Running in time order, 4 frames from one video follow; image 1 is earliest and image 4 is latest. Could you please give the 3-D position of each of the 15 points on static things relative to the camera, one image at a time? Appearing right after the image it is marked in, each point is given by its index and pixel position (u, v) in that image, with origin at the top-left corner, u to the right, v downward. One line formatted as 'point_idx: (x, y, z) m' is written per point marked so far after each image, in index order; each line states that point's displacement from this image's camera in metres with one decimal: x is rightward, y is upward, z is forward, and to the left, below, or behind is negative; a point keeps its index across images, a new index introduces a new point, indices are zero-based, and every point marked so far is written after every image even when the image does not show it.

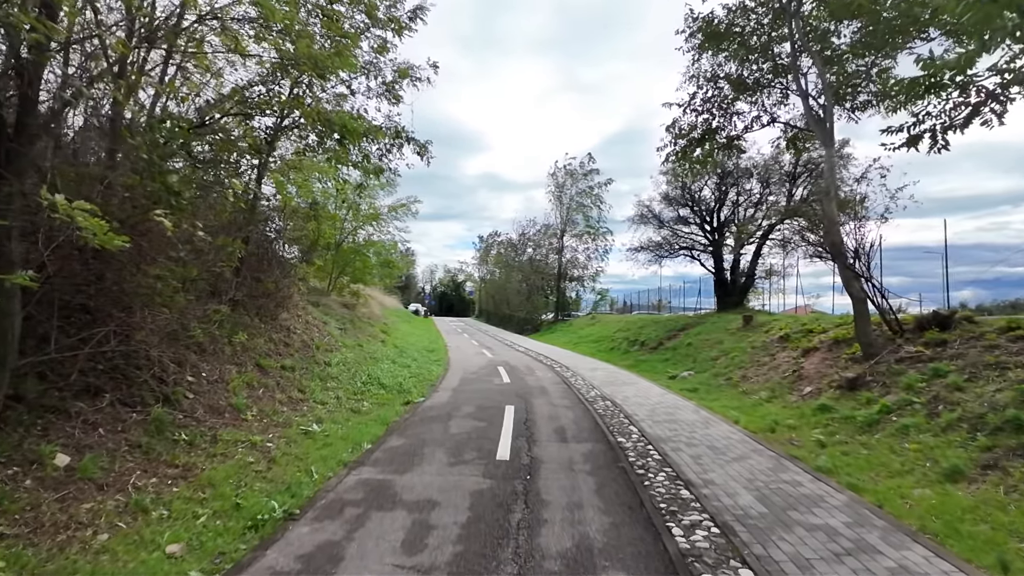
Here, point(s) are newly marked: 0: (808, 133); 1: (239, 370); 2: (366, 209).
0: (+7.2, +3.8, +13.5) m
1: (-4.5, -1.4, +9.1) m
2: (-5.2, +2.8, +19.4) m
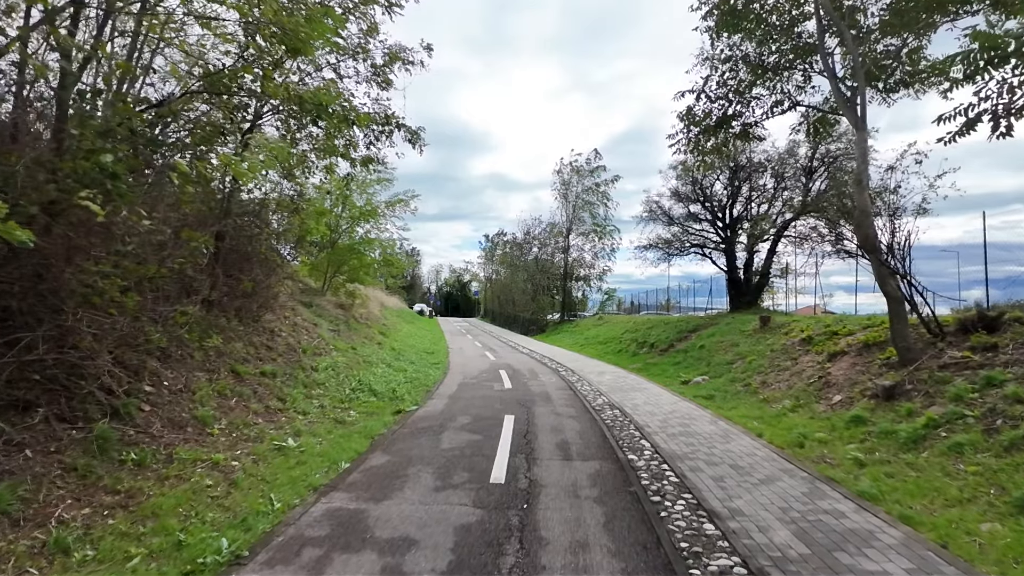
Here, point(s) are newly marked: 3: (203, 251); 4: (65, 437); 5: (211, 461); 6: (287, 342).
0: (+7.3, +3.8, +12.5) m
1: (-4.6, -1.4, +8.3) m
2: (-5.1, +2.8, +18.6) m
3: (-4.7, +0.6, +8.3) m
4: (-4.5, -1.5, +5.6) m
5: (-3.5, -2.0, +6.3) m
6: (-4.8, -1.1, +11.6) m
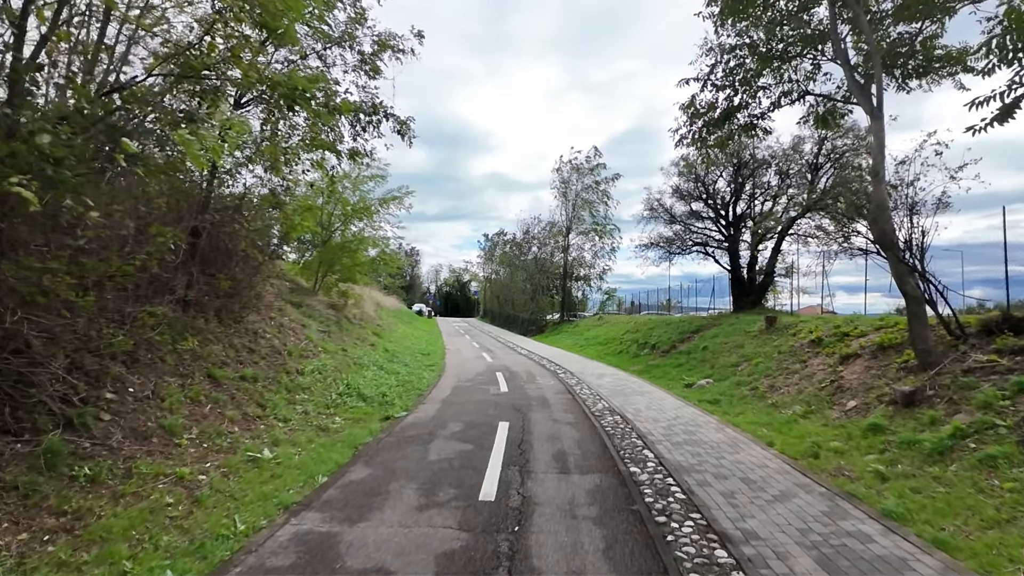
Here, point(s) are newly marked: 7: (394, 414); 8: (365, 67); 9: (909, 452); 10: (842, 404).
0: (+7.2, +3.9, +12.0) m
1: (-4.7, -1.3, +7.8) m
2: (-5.2, +2.8, +18.0) m
3: (-4.8, +0.6, +7.8) m
4: (-4.6, -1.5, +5.0) m
5: (-3.5, -2.0, +5.8) m
6: (-4.9, -1.1, +11.1) m
7: (-2.1, -2.2, +9.6) m
8: (-2.7, +4.1, +10.2) m
9: (+4.7, -2.0, +6.6) m
10: (+5.2, -1.8, +8.6) m
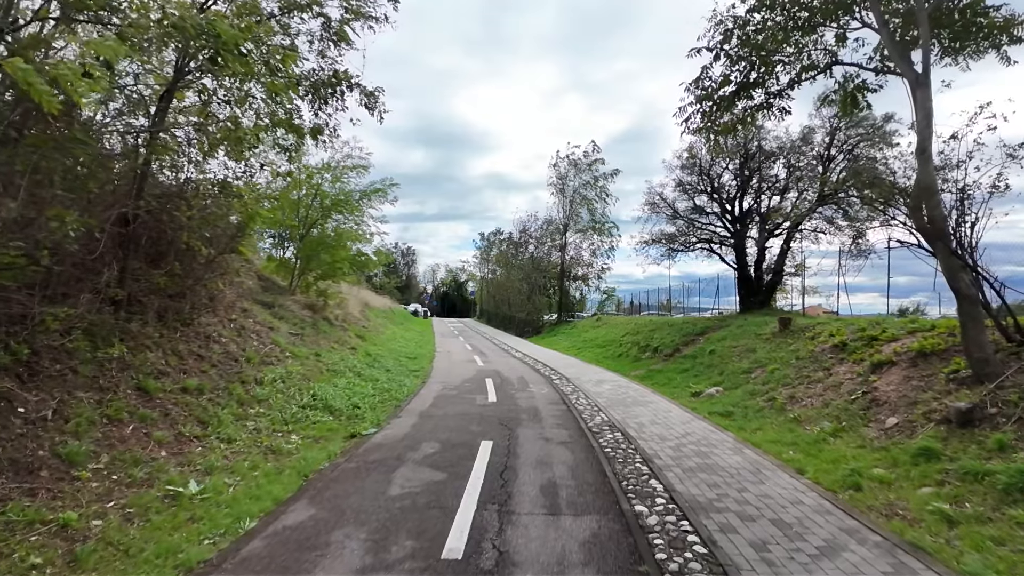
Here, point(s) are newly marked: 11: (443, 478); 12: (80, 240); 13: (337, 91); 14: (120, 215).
0: (+6.9, +3.9, +10.8) m
1: (-4.9, -1.3, +6.5) m
2: (-5.4, +2.9, +16.8) m
3: (-5.0, +0.6, +6.5) m
4: (-4.8, -1.5, +3.8) m
5: (-3.8, -1.9, +4.5) m
6: (-5.1, -1.1, +9.9) m
7: (-2.3, -2.2, +8.3) m
8: (-3.0, +4.1, +9.0) m
9: (+4.5, -1.9, +5.3) m
10: (+5.0, -1.8, +7.4) m
11: (-0.8, -2.1, +6.1) m
12: (-4.9, +0.5, +6.3) m
13: (-2.7, +3.0, +8.3) m
14: (-5.1, +0.9, +7.1) m
